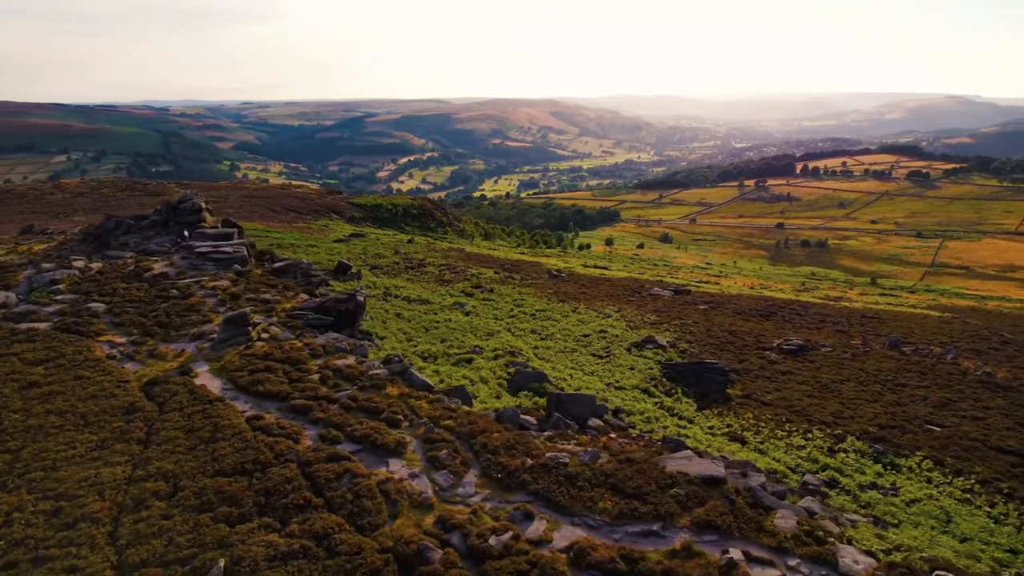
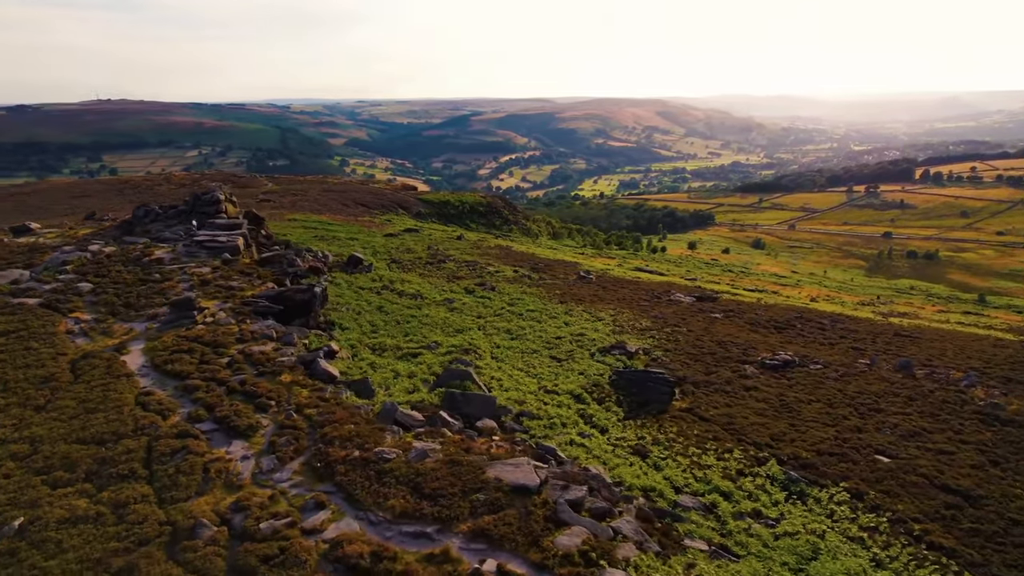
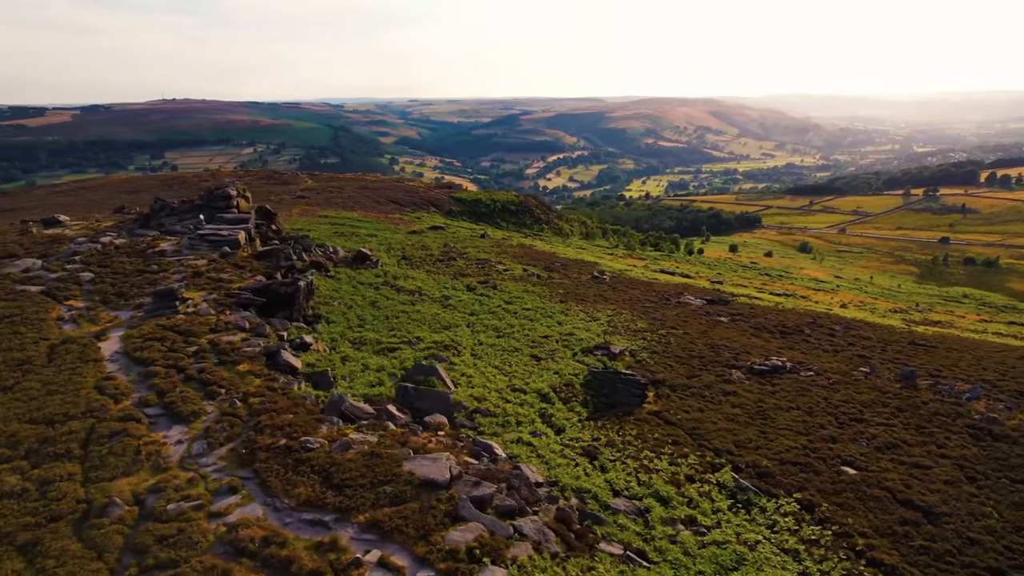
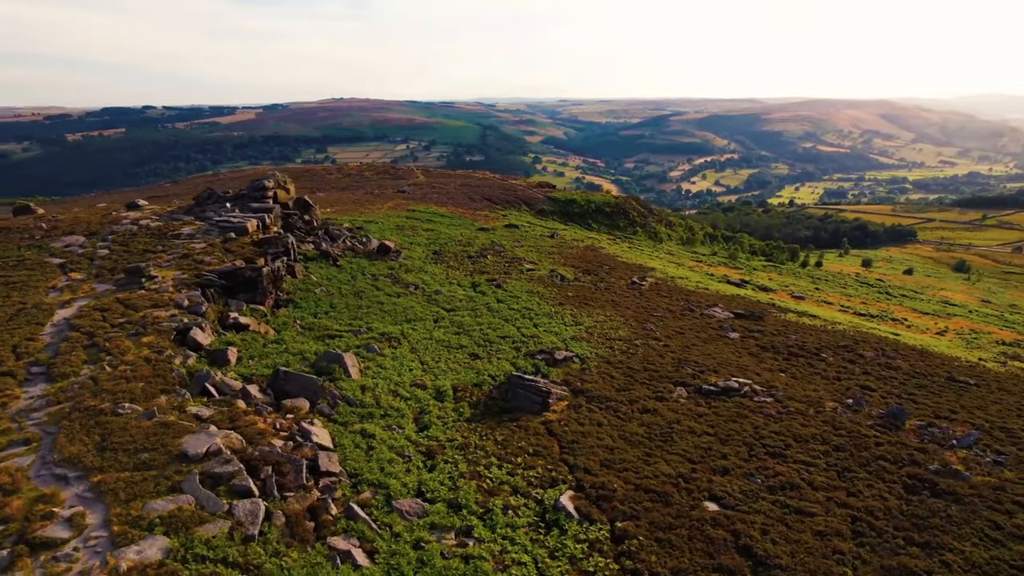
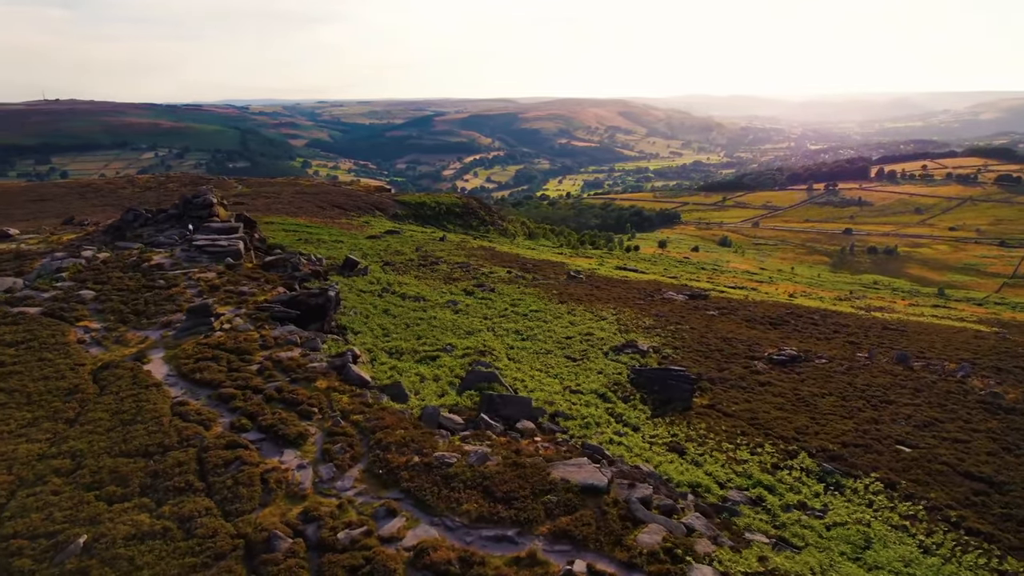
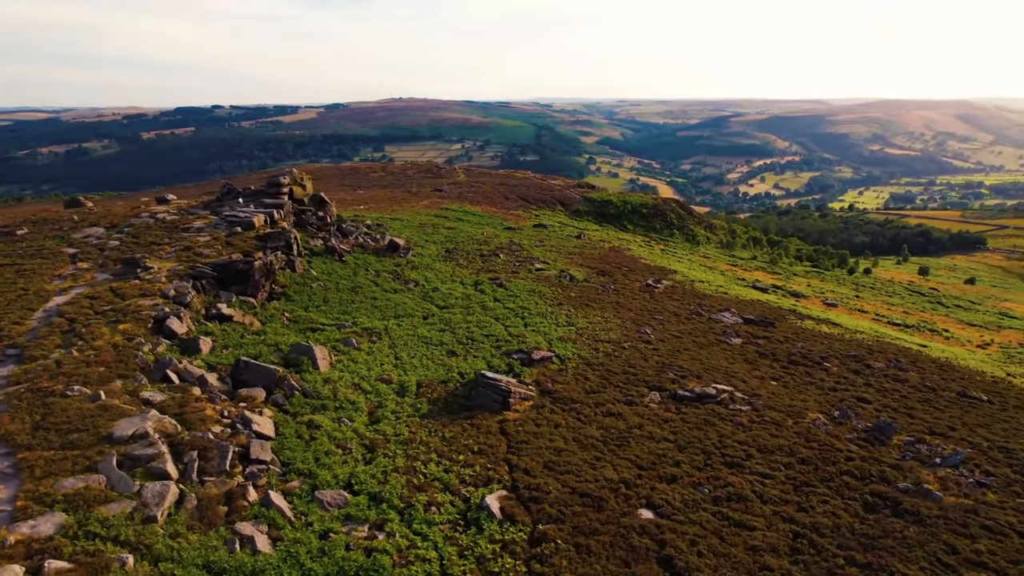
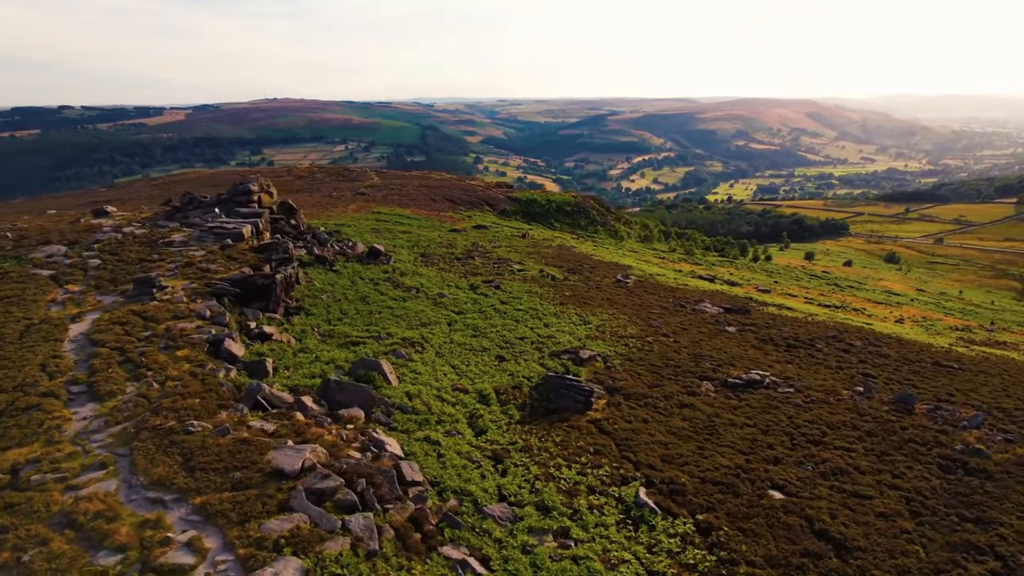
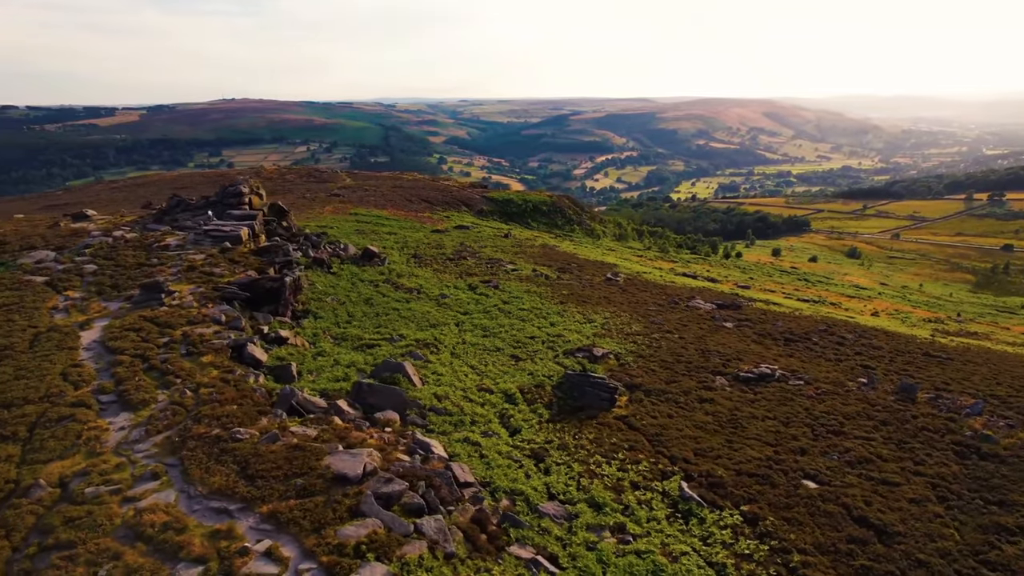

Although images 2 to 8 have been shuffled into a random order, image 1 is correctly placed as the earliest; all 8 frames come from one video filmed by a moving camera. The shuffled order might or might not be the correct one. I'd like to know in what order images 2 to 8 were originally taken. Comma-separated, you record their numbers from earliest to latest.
5, 2, 3, 8, 7, 4, 6
